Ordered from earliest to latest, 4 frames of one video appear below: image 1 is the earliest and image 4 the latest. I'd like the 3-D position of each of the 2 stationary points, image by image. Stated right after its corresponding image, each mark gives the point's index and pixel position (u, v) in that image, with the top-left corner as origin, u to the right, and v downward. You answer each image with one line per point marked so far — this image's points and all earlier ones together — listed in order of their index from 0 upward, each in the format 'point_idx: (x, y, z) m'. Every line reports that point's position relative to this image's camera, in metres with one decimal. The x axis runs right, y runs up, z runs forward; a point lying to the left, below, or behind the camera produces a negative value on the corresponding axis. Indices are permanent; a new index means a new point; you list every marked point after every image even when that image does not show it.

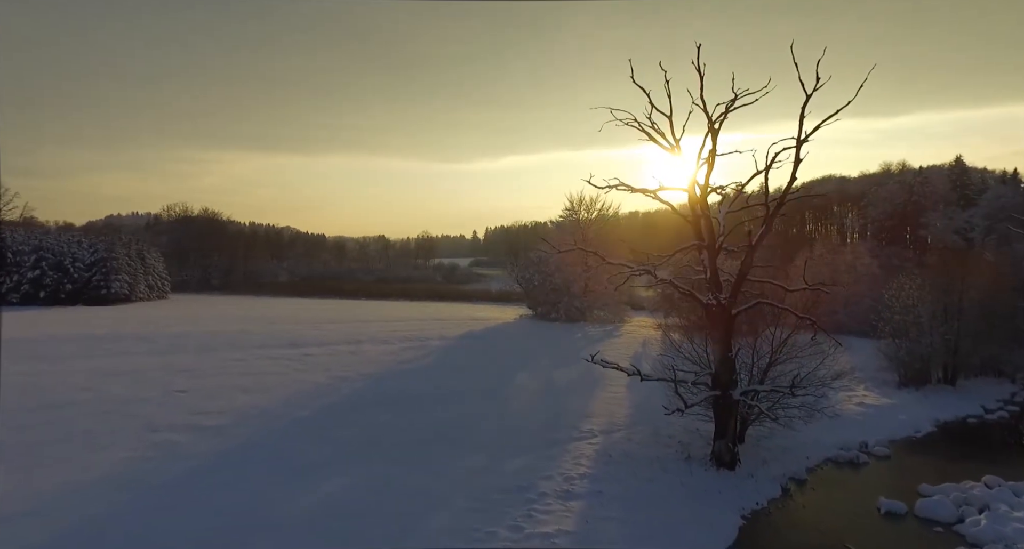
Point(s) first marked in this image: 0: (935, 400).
0: (+12.5, -3.7, +16.7) m
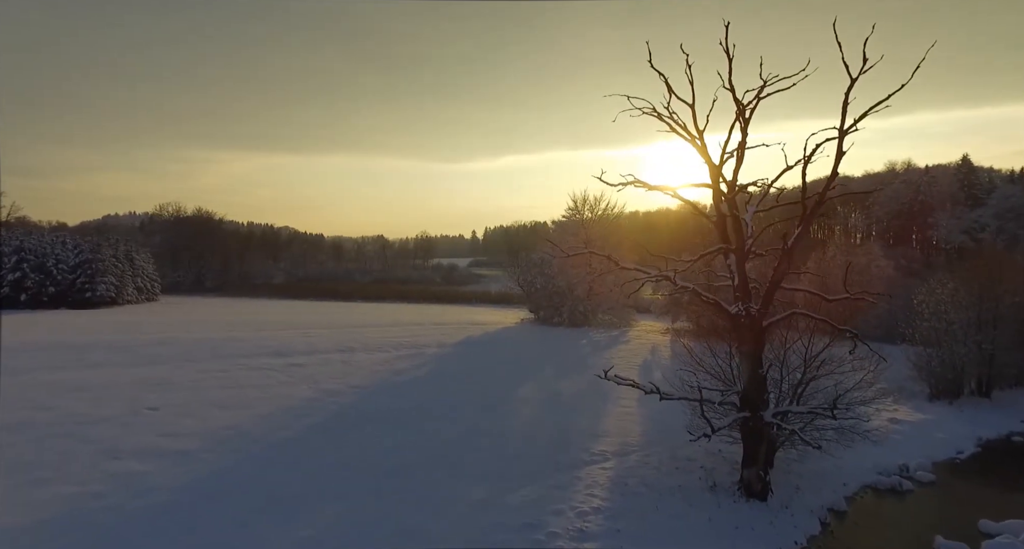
0: (+12.6, -3.8, +15.5) m
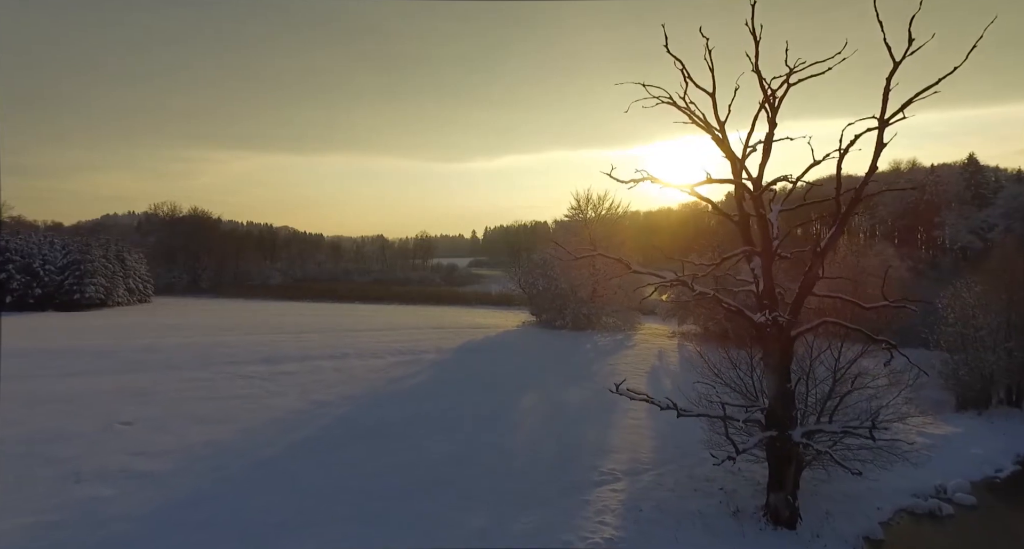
0: (+12.6, -3.9, +14.5) m
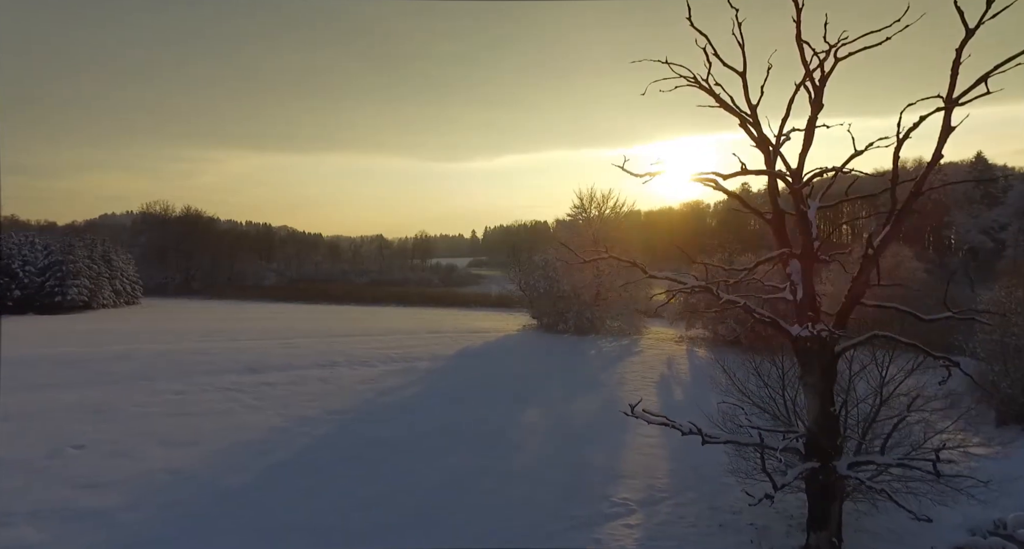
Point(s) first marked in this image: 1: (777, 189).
0: (+12.6, -4.0, +13.3) m
1: (+4.0, +1.3, +8.4) m
